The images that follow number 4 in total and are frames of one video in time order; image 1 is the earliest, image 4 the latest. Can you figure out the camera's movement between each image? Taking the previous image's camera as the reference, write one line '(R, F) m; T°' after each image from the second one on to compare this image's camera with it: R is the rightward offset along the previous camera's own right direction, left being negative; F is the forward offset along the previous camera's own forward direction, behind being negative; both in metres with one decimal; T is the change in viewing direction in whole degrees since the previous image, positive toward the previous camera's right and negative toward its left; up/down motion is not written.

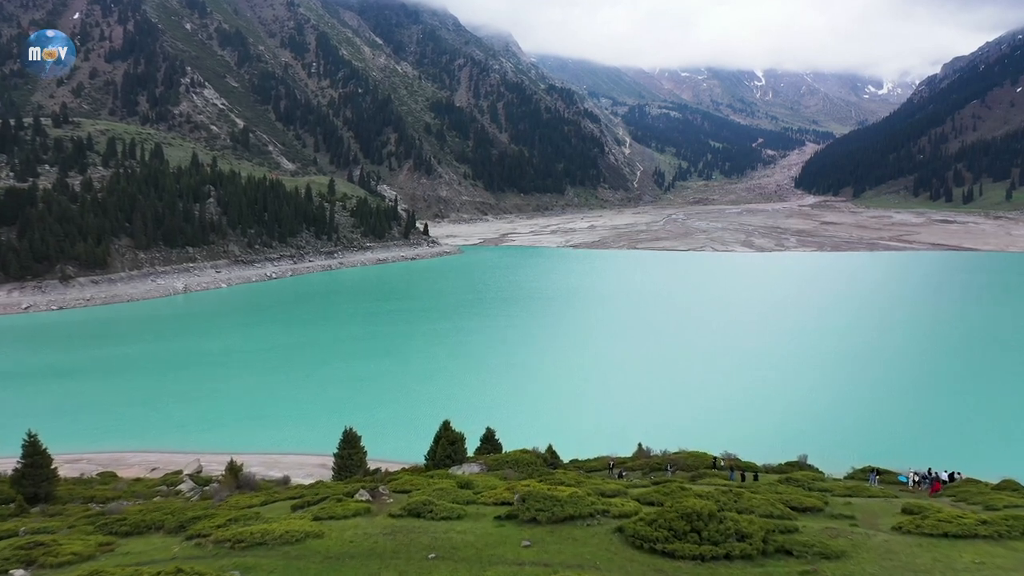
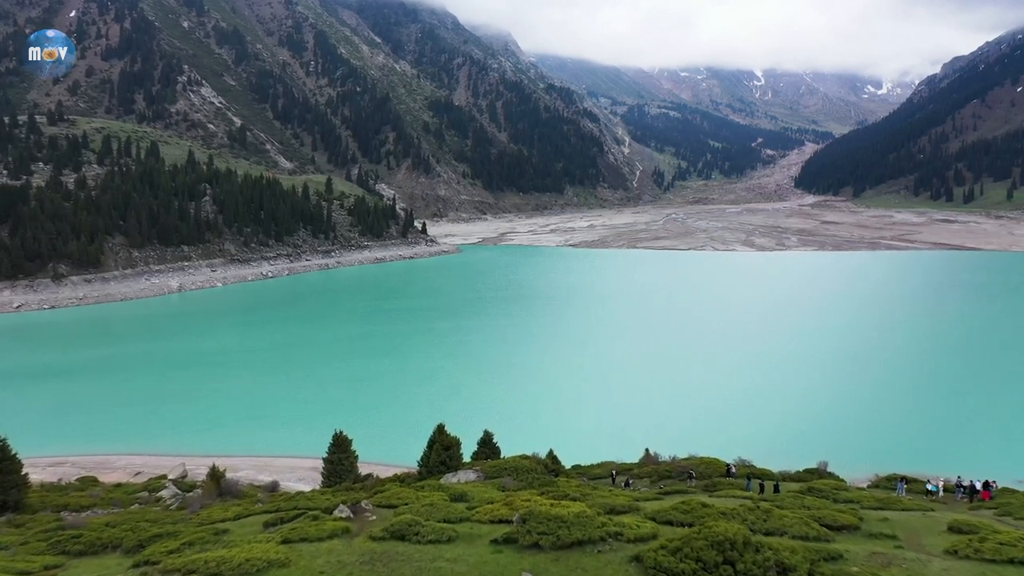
(0.0, +0.8) m; 0°
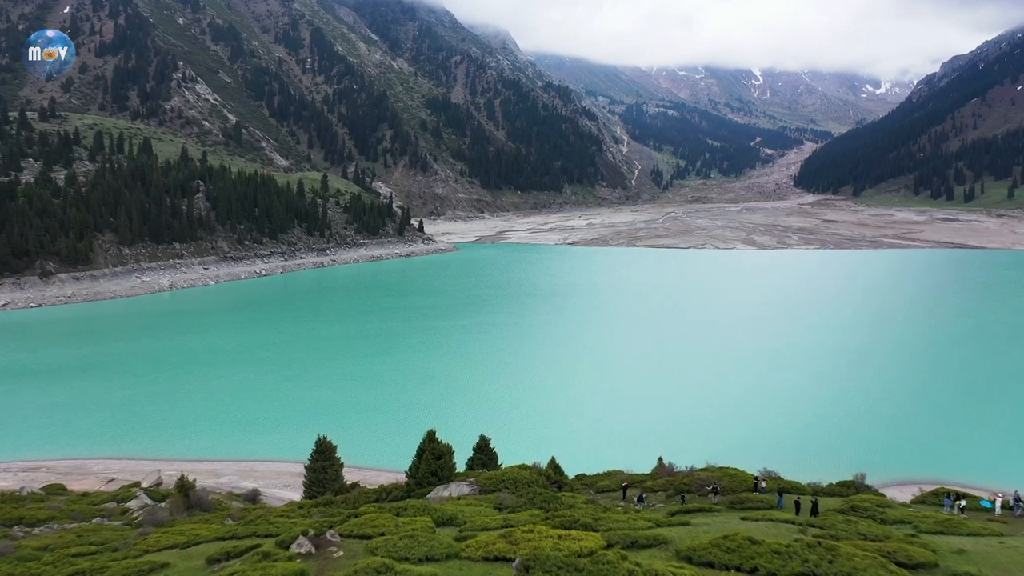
(0.0, +1.1) m; 0°
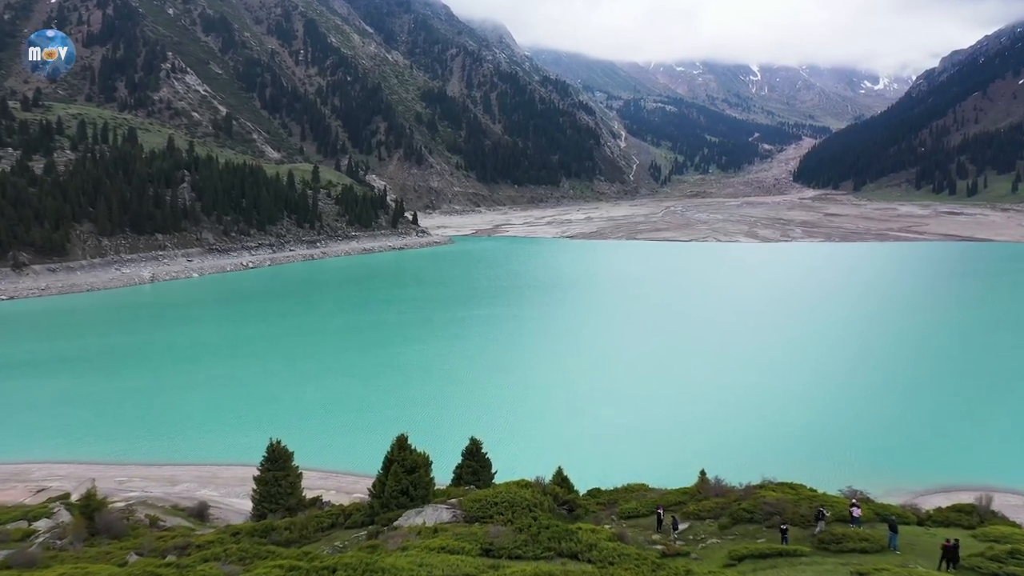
(0.0, +2.5) m; 0°
